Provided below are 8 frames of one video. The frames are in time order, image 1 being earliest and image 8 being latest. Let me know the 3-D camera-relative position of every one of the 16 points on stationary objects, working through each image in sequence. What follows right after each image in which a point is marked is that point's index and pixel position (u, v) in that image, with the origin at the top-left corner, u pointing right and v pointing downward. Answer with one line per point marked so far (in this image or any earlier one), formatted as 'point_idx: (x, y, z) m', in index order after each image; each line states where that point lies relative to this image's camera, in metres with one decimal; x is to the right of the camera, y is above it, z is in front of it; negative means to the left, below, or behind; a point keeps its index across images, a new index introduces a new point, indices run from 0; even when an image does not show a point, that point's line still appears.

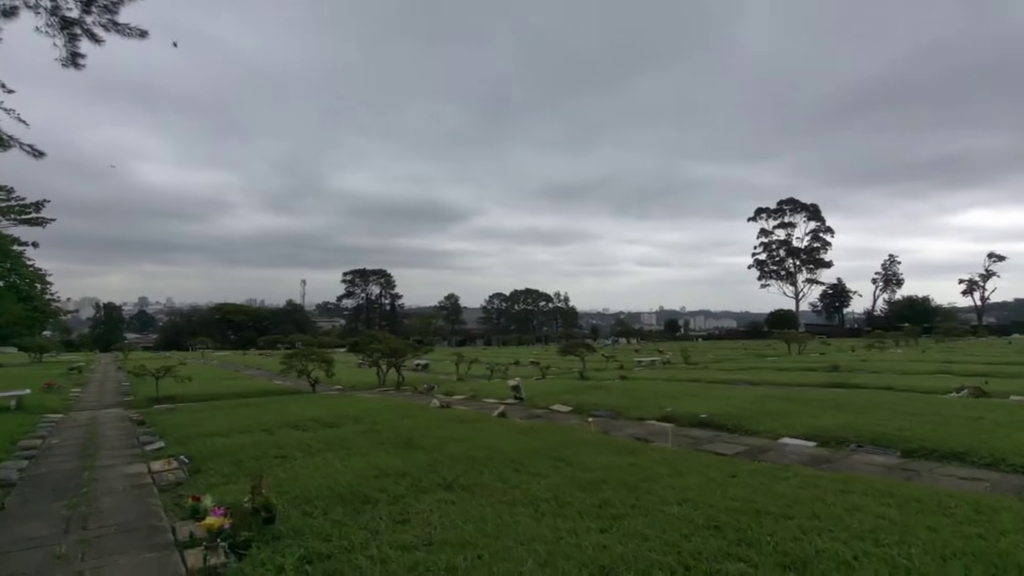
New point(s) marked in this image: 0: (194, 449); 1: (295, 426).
0: (-5.1, -2.6, +8.5) m
1: (-4.2, -2.7, +10.3) m
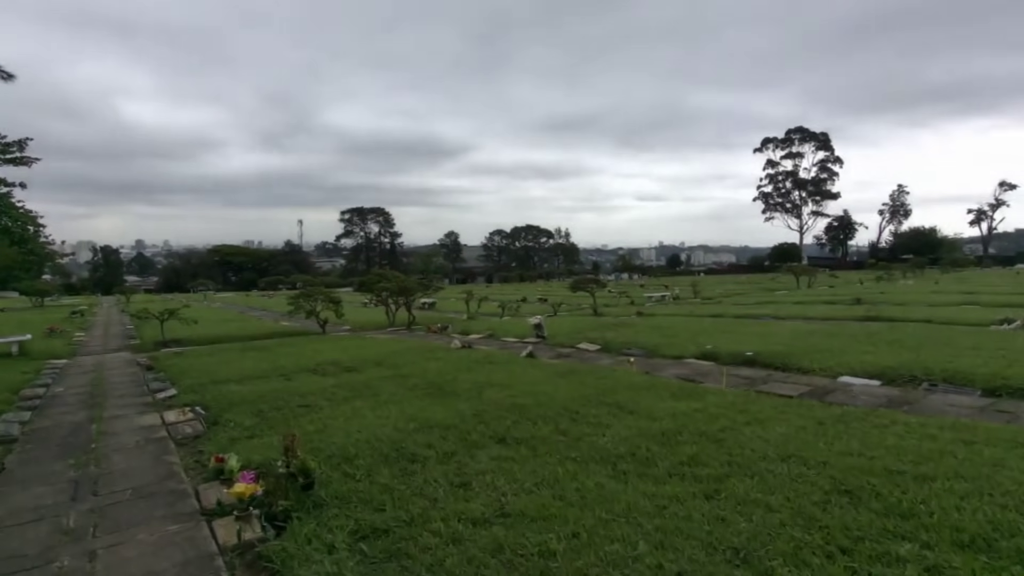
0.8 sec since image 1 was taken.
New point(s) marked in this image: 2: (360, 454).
0: (-4.5, -1.6, +7.9) m
1: (-3.6, -1.5, +9.7) m
2: (-1.3, -1.5, +4.7) m
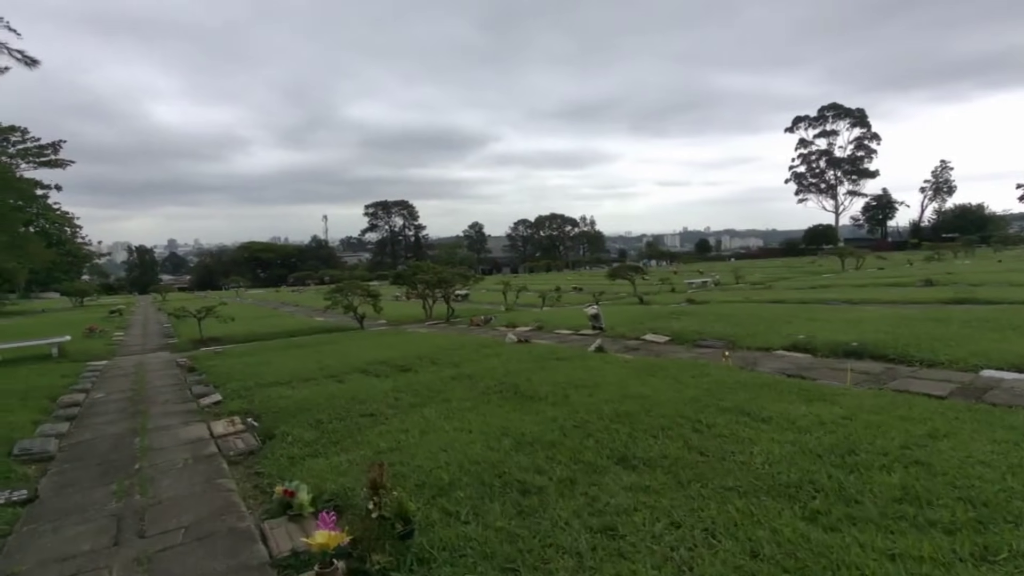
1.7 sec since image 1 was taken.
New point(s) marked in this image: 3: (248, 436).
0: (-3.4, -1.6, +7.1) m
1: (-2.4, -1.4, +8.9) m
2: (-0.4, -1.4, +3.8) m
3: (-2.9, -1.6, +5.9) m
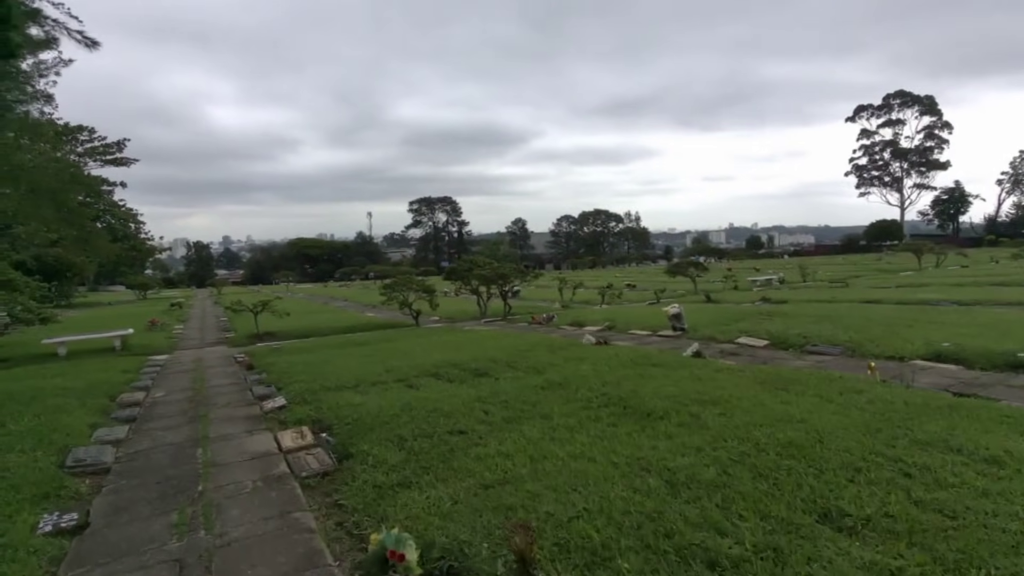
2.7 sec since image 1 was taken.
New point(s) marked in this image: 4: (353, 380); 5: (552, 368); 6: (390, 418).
0: (-2.2, -1.5, +6.4) m
1: (-1.1, -1.3, +8.0) m
2: (+0.5, -1.4, +2.8) m
3: (-1.8, -1.6, +5.1) m
4: (-2.4, -1.4, +8.0) m
5: (+0.6, -1.2, +7.9) m
6: (-1.3, -1.4, +5.7) m
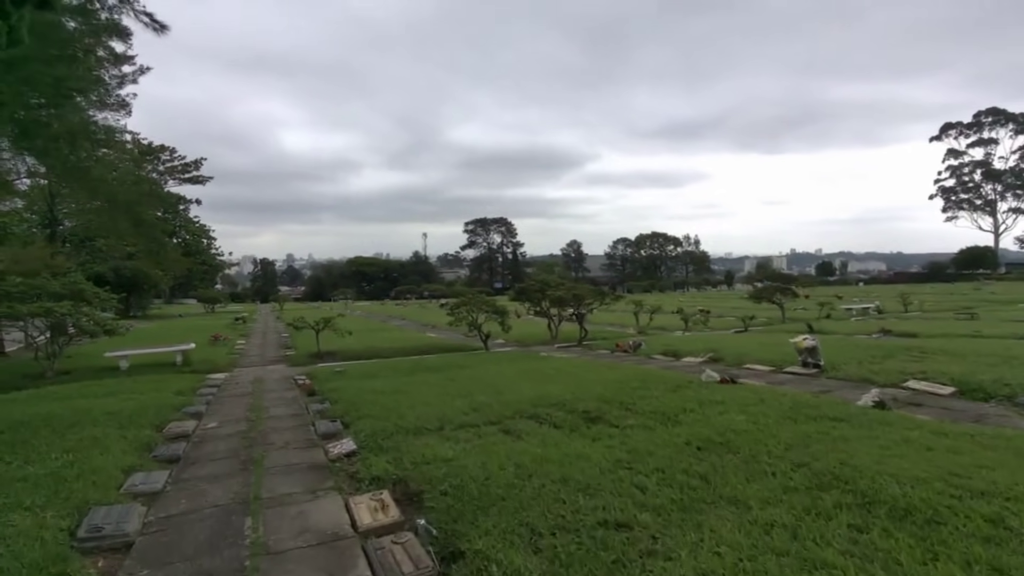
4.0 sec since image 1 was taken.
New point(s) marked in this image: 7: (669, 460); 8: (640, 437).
0: (-0.9, -1.7, +4.8) m
1: (+0.3, -1.6, +6.4) m
2: (+1.5, -1.4, +1.0) m
3: (-0.6, -1.7, +3.5) m
4: (-1.0, -1.6, +6.5) m
5: (+2.1, -1.5, +6.1) m
6: (-0.1, -1.6, +4.1) m
7: (+1.4, -1.5, +4.6) m
8: (+1.3, -1.5, +5.5) m
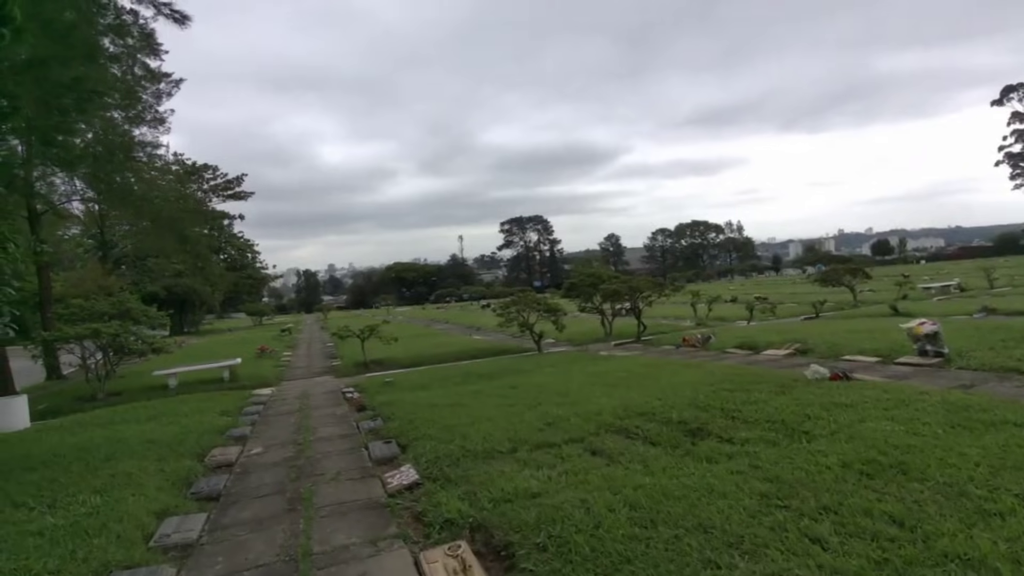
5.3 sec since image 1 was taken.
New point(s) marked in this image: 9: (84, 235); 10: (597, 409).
0: (-0.1, -1.6, +3.9) m
1: (+1.2, -1.5, +5.3) m
2: (+2.0, -1.3, -0.1) m
3: (0.0, -1.7, +2.5) m
4: (-0.1, -1.6, +5.5) m
5: (+2.9, -1.3, +5.0) m
6: (+0.7, -1.5, +3.0) m
7: (+2.1, -1.4, +3.5) m
8: (+2.1, -1.4, +4.4) m
9: (-13.9, +1.8, +17.1) m
10: (+1.0, -1.5, +6.5) m
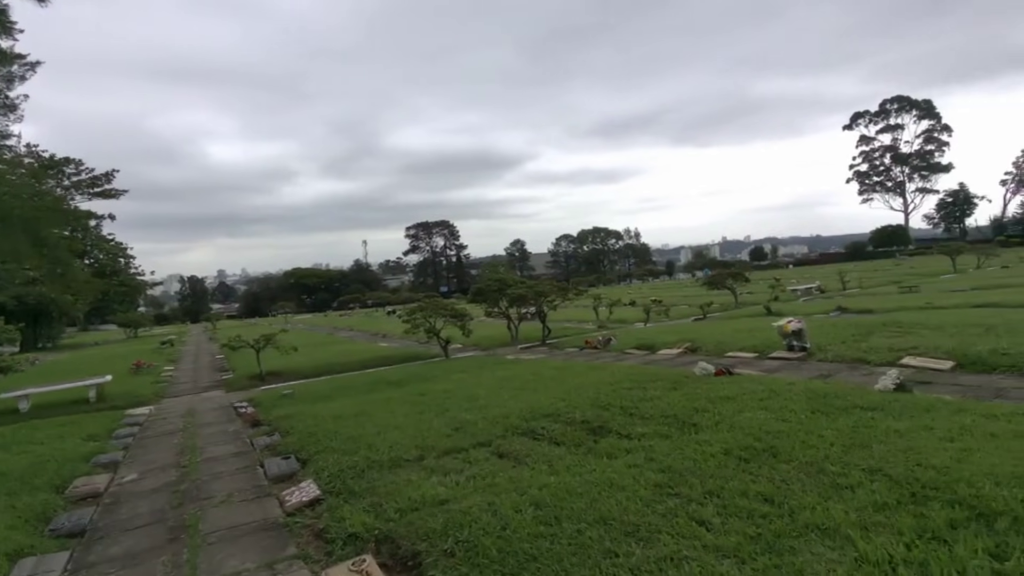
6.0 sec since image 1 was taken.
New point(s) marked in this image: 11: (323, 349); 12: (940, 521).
0: (-0.8, -1.7, +3.8) m
1: (+0.3, -1.5, +5.5) m
2: (+2.0, -1.3, +0.3) m
3: (-0.4, -1.7, +2.5) m
4: (-1.0, -1.7, +5.5) m
5: (+2.0, -1.3, +5.4) m
6: (+0.1, -1.5, +3.1) m
7: (+1.5, -1.4, +3.8) m
8: (+1.3, -1.4, +4.7) m
9: (-16.7, +1.5, +14.5) m
10: (-0.1, -1.5, +6.6) m
11: (-7.0, -2.2, +19.6) m
12: (+2.4, -1.3, +3.0) m
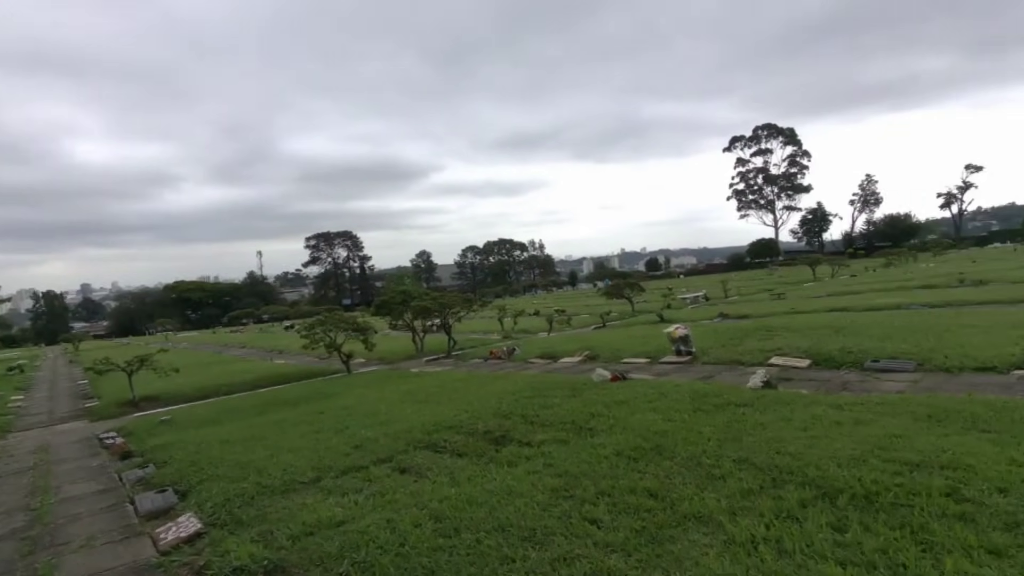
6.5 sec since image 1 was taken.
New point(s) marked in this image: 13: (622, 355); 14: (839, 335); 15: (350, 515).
0: (-1.5, -1.8, +3.6) m
1: (-0.7, -1.7, +5.5) m
2: (+1.8, -1.3, +0.6) m
3: (-0.9, -1.7, +2.4) m
4: (-2.0, -1.8, +5.2) m
5: (+1.0, -1.4, +5.7) m
6: (-0.5, -1.6, +3.1) m
7: (+0.7, -1.5, +4.0) m
8: (+0.5, -1.5, +4.9) m
9: (-19.0, +1.0, +11.4) m
10: (-1.3, -1.7, +6.5) m
11: (-10.3, -2.7, +18.1) m
12: (+1.8, -1.3, +3.4) m
13: (+2.3, -1.4, +11.3) m
14: (+6.1, -0.9, +9.8) m
15: (-1.2, -1.7, +4.0) m
